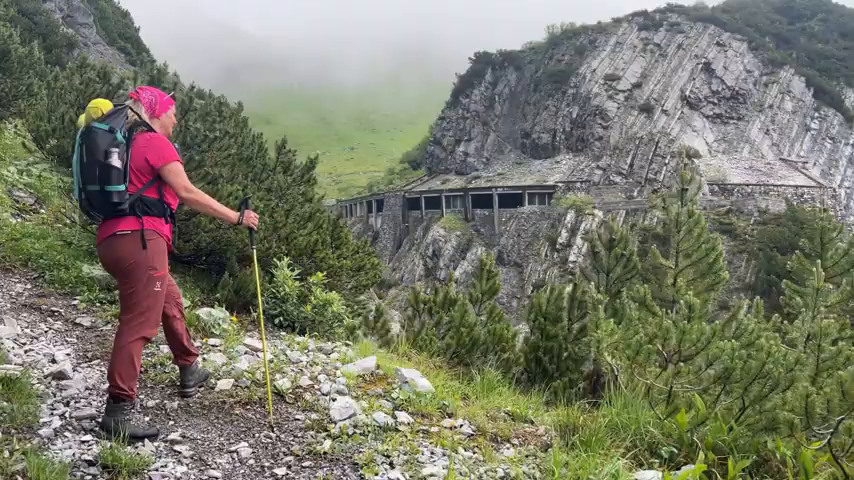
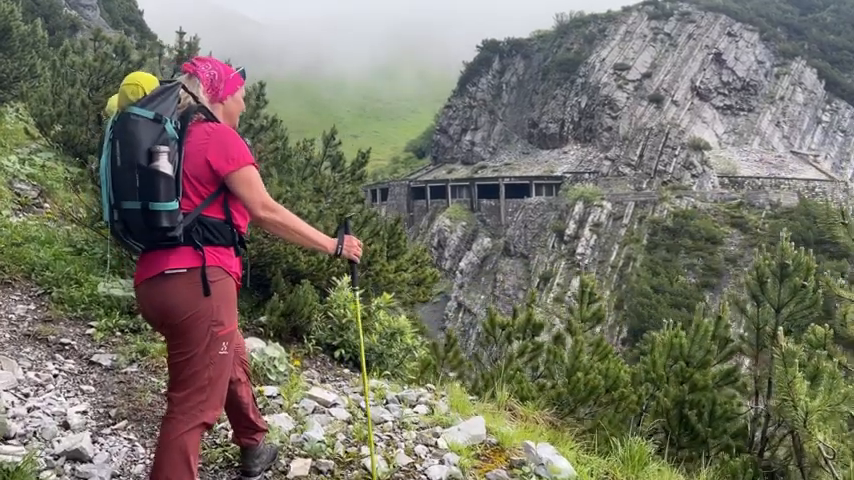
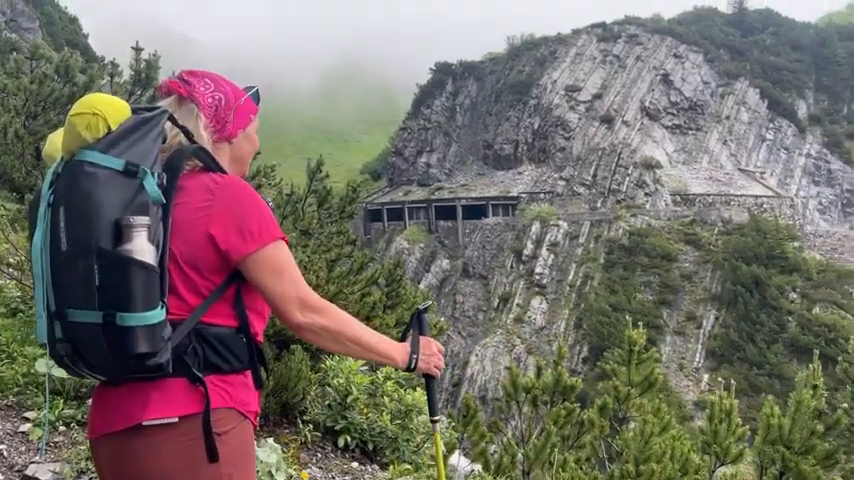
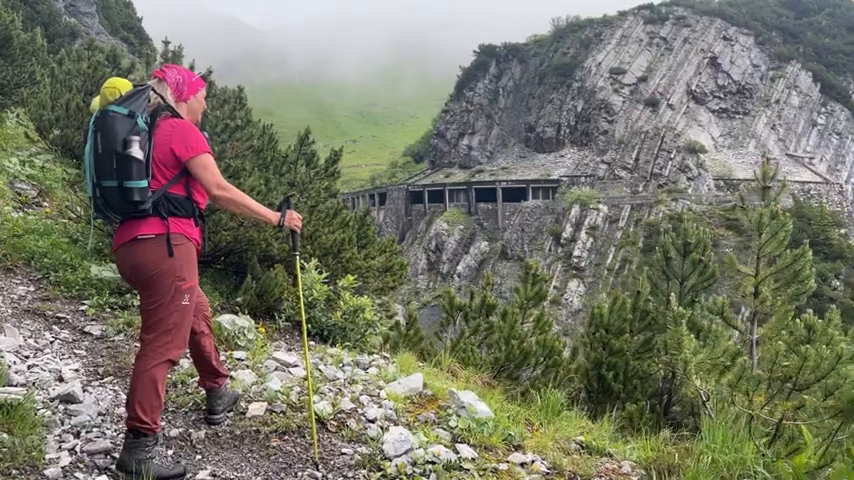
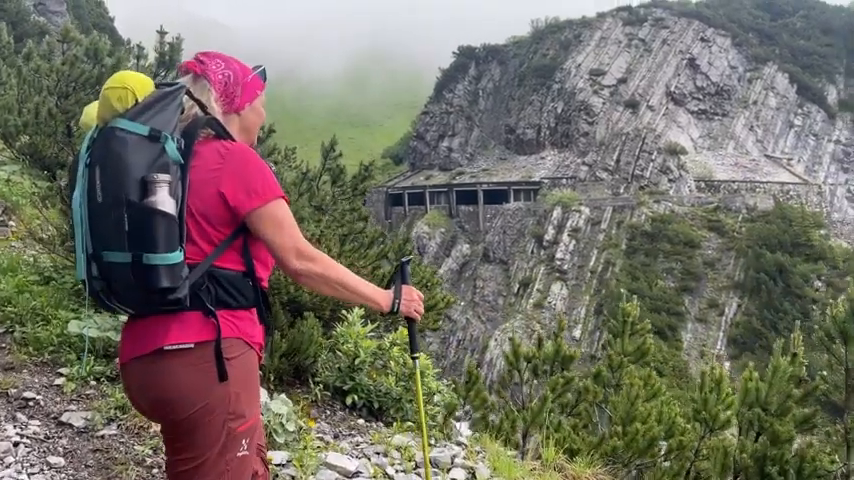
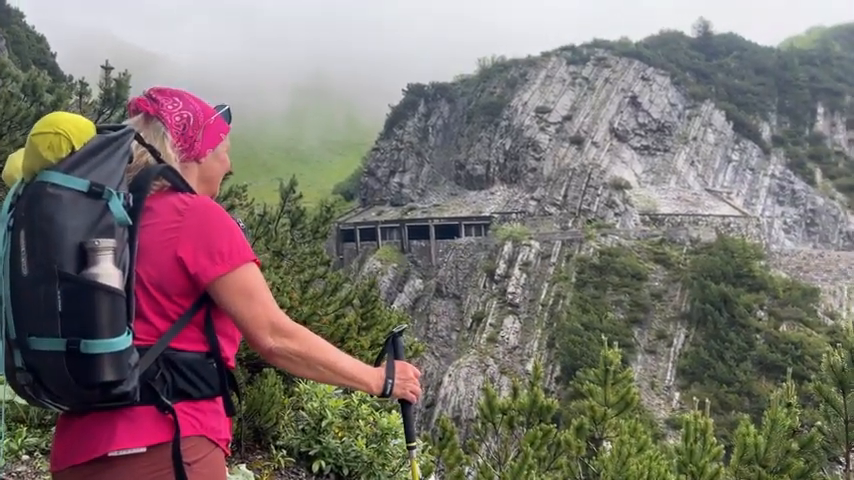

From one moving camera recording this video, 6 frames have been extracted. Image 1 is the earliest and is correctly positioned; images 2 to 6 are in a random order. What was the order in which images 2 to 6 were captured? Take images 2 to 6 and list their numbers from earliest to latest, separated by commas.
4, 2, 5, 3, 6
